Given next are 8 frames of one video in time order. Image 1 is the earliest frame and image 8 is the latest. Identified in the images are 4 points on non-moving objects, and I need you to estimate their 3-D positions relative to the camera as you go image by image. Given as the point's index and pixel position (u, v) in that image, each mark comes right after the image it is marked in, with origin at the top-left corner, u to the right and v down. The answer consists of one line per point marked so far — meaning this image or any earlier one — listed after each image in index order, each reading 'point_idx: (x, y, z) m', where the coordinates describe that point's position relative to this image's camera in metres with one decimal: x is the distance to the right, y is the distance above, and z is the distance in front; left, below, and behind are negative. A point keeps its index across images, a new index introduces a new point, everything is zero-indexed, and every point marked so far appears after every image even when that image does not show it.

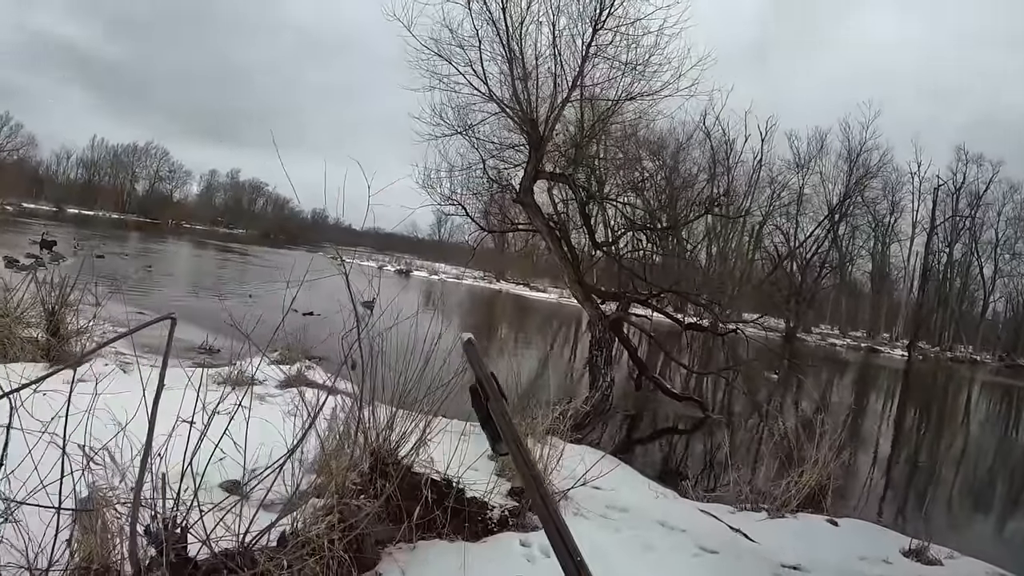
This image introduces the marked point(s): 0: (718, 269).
0: (+2.6, +0.3, +7.3) m
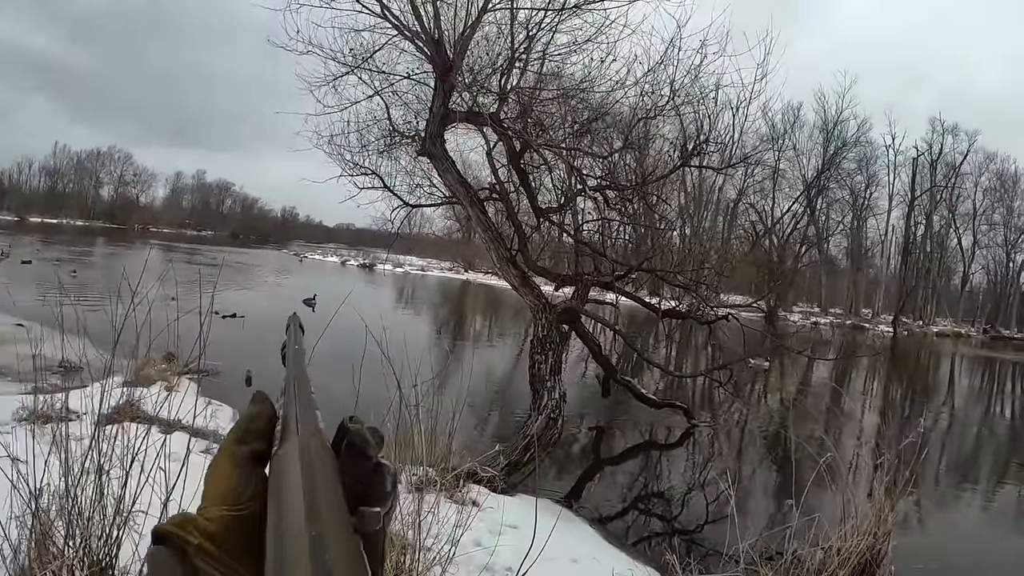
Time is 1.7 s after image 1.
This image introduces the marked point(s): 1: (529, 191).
0: (+2.3, +0.5, +7.2) m
1: (+0.3, +1.0, +6.5) m
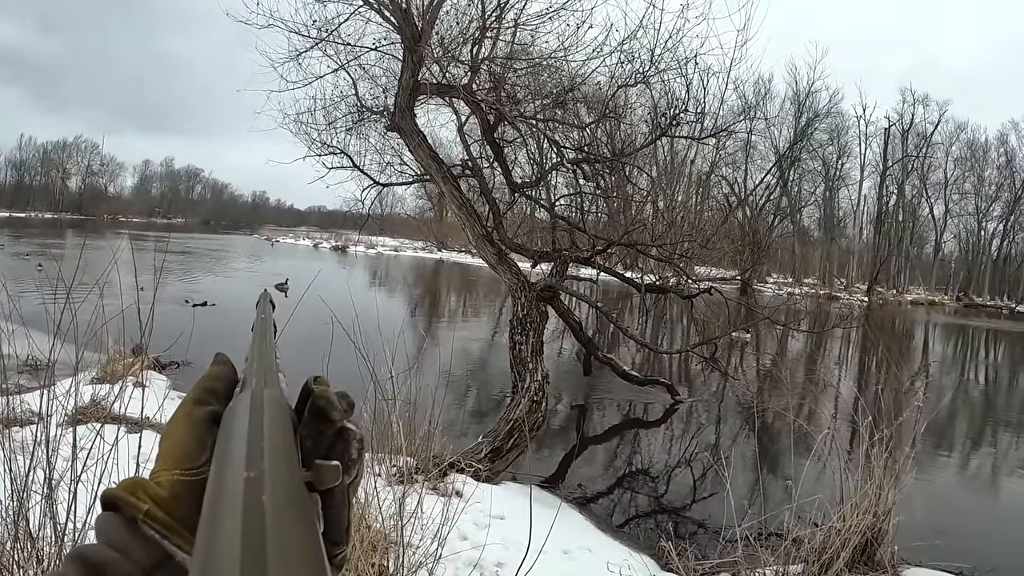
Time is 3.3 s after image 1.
0: (+1.9, +0.8, +7.2) m
1: (-0.1, +1.3, +6.5) m
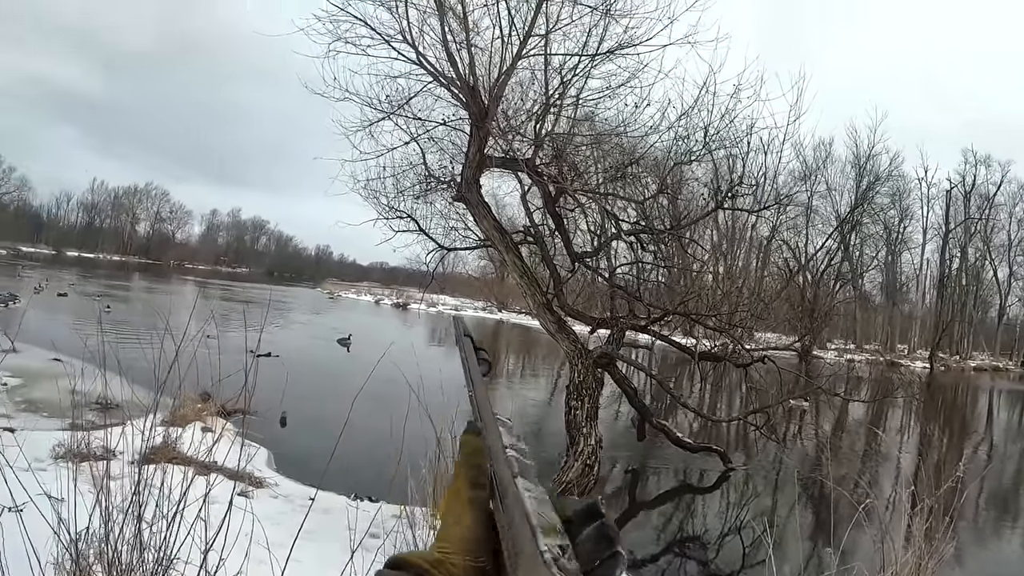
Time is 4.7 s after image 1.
0: (+2.7, 0.0, +7.1) m
1: (+0.6, +0.6, +6.5) m
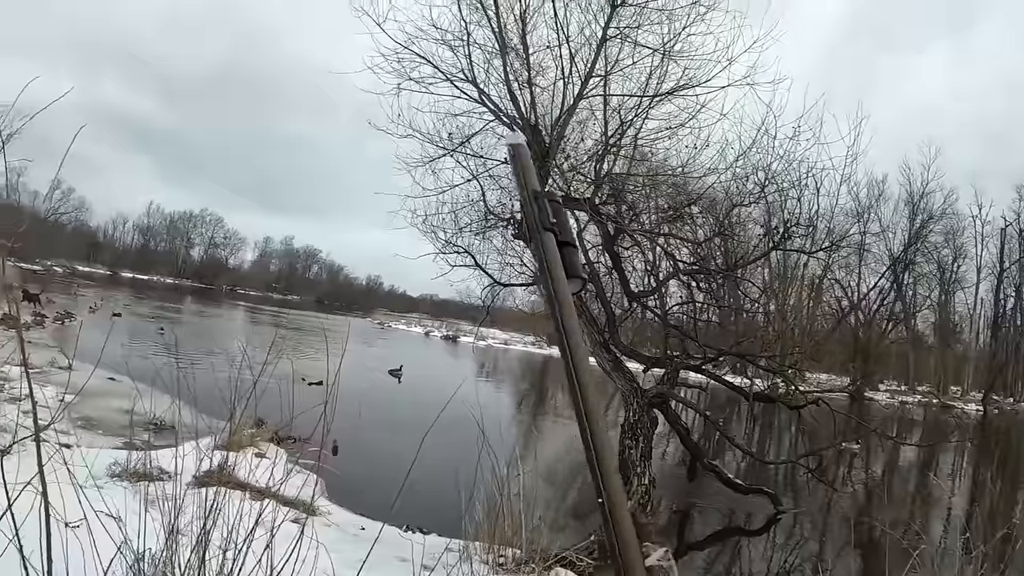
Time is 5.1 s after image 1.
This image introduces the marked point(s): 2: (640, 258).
0: (+3.3, -0.5, +7.0) m
1: (+1.2, +0.2, +6.5) m
2: (+1.5, +0.4, +6.6) m
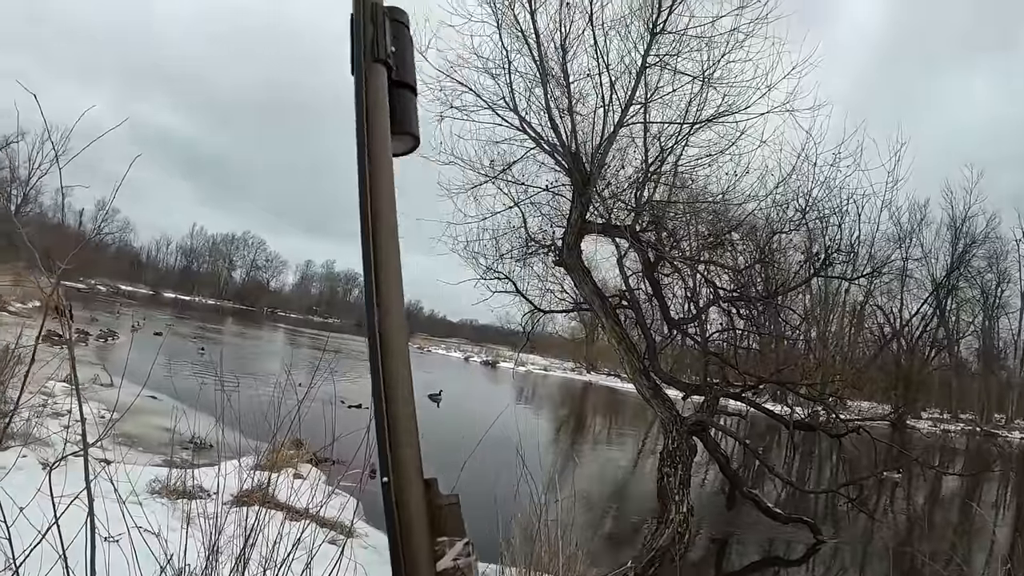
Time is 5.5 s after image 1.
0: (+3.7, -0.8, +6.9) m
1: (+1.7, -0.1, +6.5) m
2: (+1.9, +0.1, +6.6) m
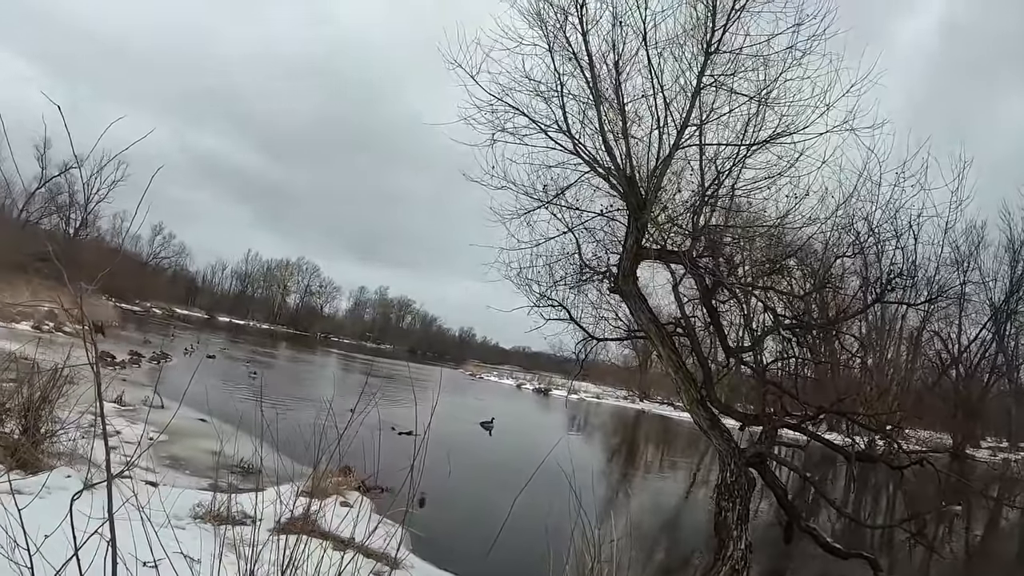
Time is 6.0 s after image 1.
0: (+4.4, -1.1, +6.8) m
1: (+2.3, -0.5, +6.6) m
2: (+2.5, -0.2, +6.6) m
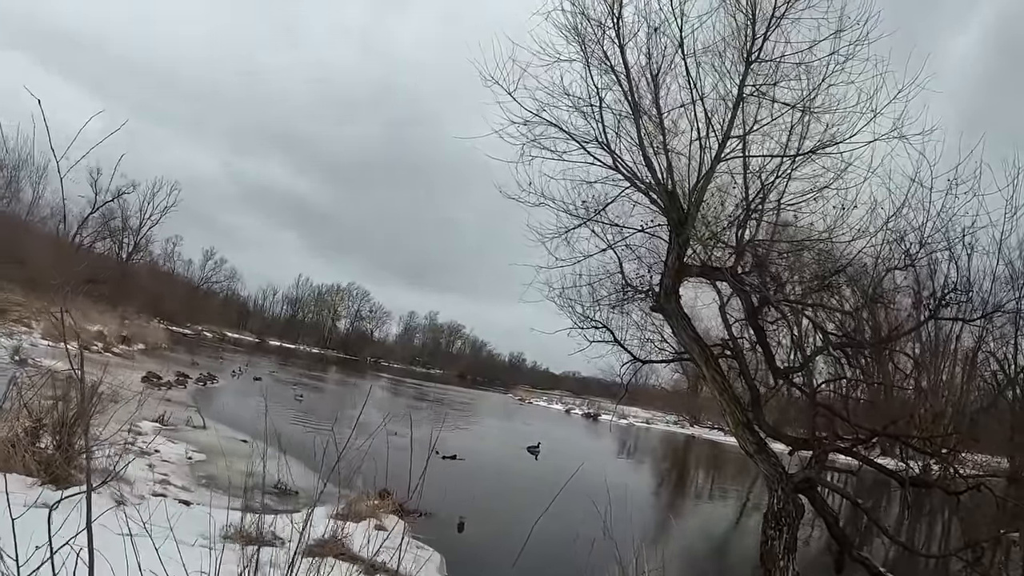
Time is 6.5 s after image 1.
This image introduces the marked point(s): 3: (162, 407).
0: (+5.0, -1.4, +6.8) m
1: (+2.9, -0.8, +6.6) m
2: (+3.1, -0.5, +6.6) m
3: (-10.0, -3.5, +16.5) m
